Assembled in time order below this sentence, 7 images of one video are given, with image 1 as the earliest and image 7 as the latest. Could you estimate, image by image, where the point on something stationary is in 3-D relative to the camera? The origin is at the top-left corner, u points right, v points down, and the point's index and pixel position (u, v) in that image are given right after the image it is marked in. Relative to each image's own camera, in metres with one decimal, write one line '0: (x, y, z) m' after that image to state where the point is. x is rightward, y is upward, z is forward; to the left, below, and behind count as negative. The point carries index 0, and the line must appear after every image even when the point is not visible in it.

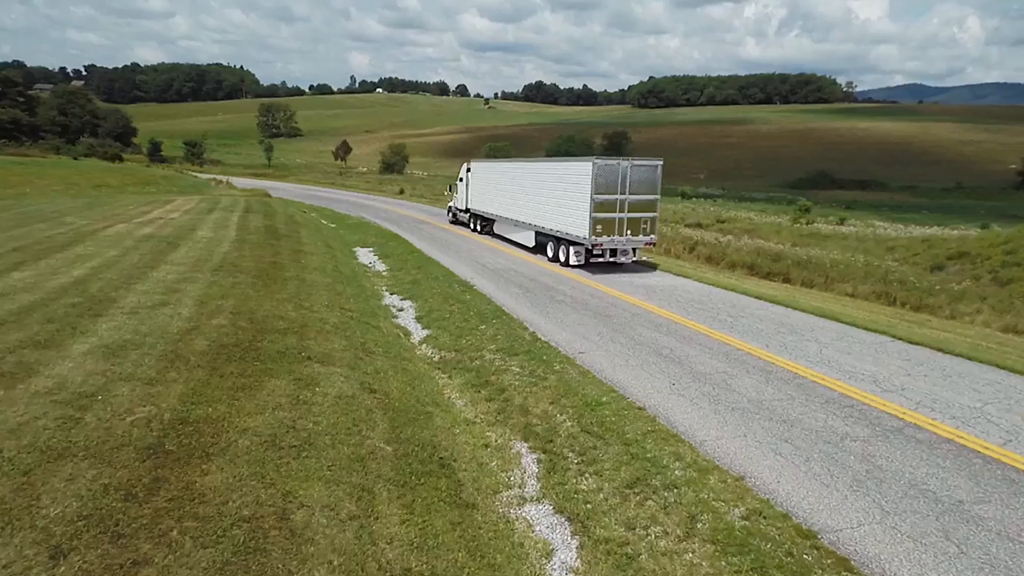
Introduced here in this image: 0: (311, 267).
0: (-6.0, +0.6, +17.2) m
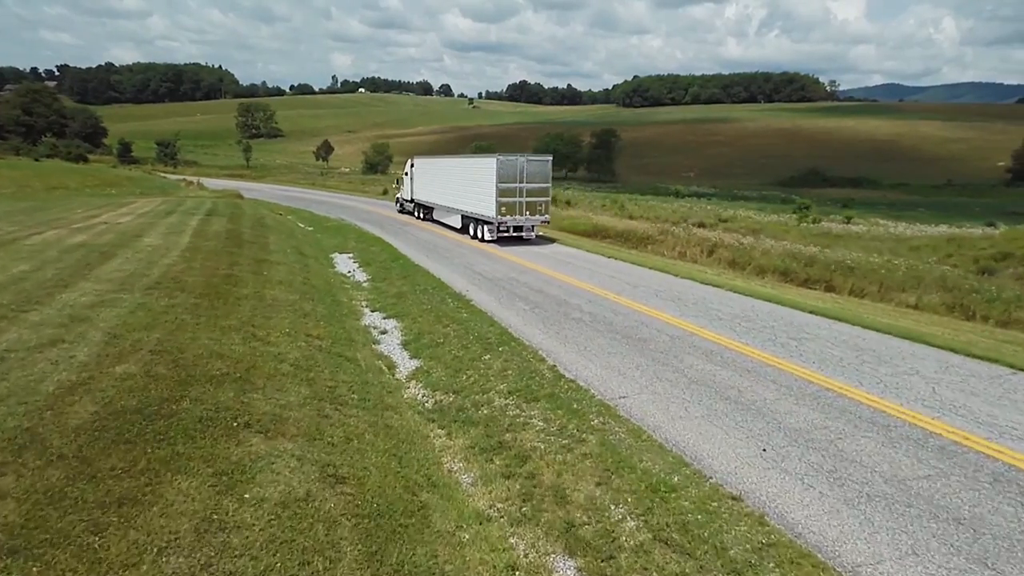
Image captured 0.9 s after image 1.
0: (-5.9, +0.2, +14.4) m
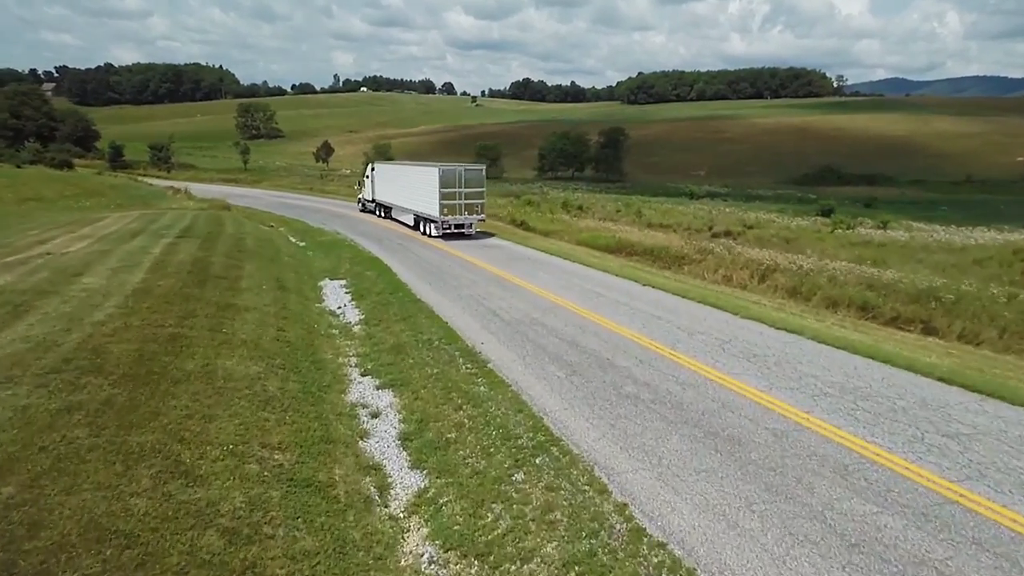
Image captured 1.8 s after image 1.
0: (-5.3, -1.0, +11.2) m
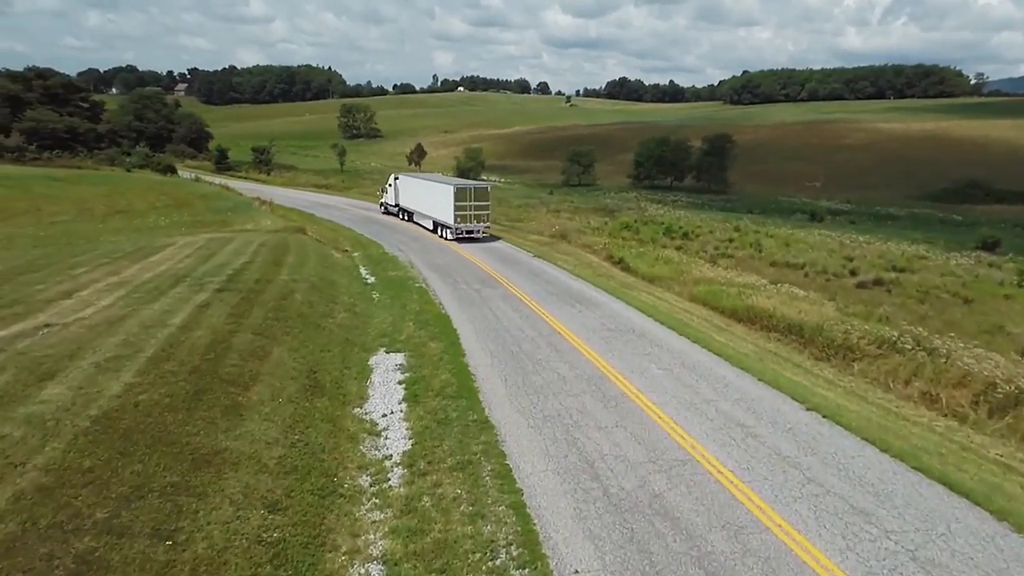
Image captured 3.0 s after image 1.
0: (-3.9, -3.3, +7.0) m
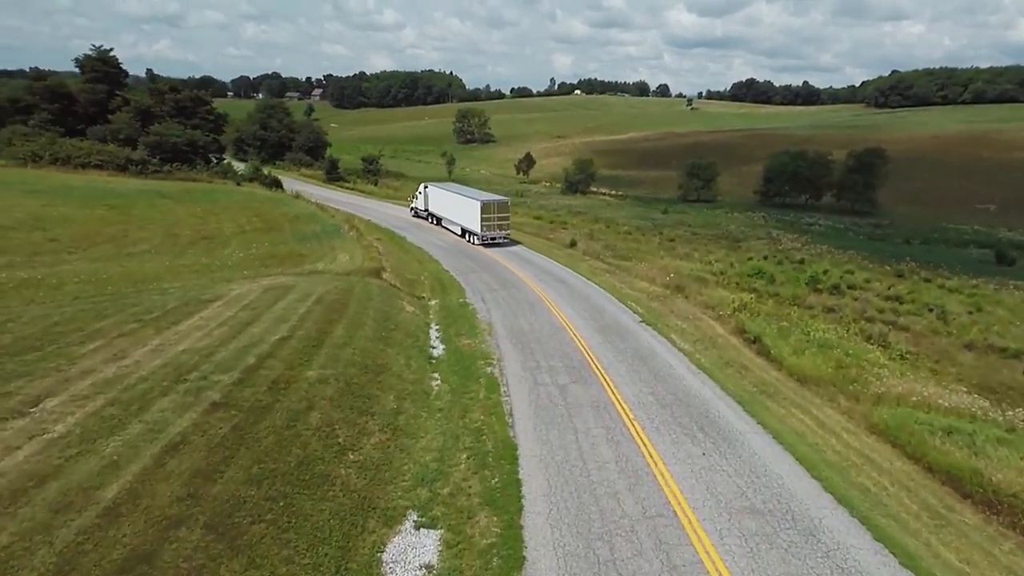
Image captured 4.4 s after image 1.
0: (-4.1, -6.3, +1.7) m
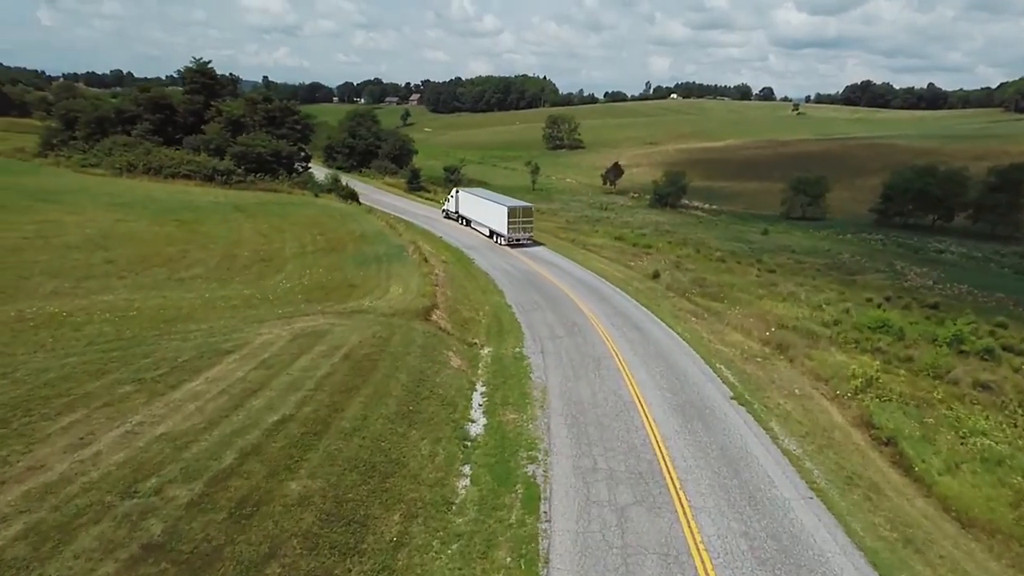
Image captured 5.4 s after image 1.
0: (-5.6, -8.3, -2.0) m
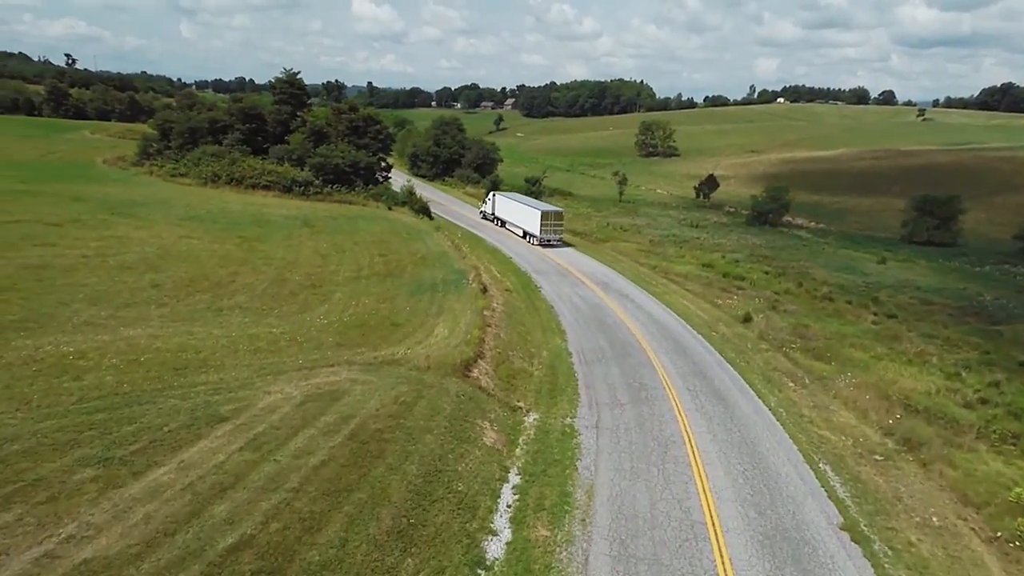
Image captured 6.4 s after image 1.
0: (-8.2, -10.2, -5.2) m
